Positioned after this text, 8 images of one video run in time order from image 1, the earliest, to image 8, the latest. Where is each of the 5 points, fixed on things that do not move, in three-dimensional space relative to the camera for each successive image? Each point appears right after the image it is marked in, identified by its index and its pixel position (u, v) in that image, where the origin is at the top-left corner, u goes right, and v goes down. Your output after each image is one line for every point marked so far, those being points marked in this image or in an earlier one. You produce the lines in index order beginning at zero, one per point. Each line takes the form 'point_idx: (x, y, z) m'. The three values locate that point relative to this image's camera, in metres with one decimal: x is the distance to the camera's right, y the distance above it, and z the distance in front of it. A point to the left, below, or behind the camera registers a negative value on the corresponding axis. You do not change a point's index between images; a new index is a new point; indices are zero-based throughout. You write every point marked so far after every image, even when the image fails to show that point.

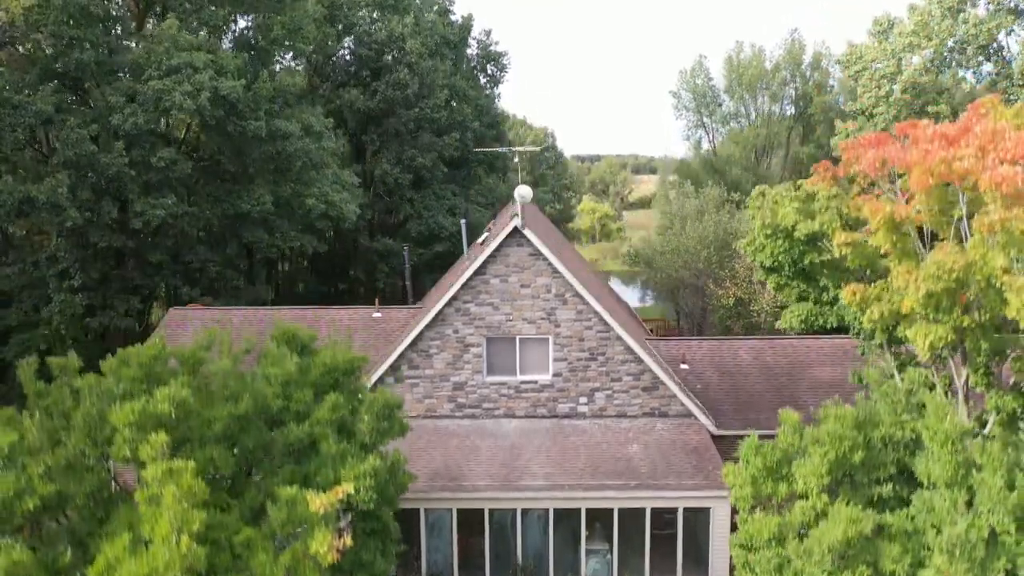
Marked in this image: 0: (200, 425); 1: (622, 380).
0: (-3.3, -1.5, +8.8) m
1: (+2.0, -1.6, +15.1) m
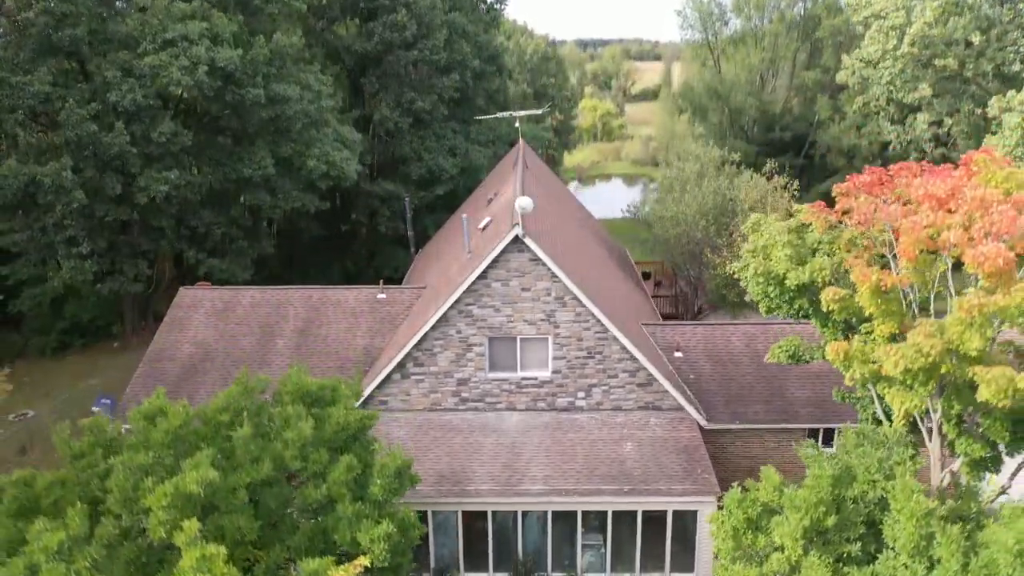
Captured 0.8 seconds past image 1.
0: (-3.3, -2.4, +9.6) m
1: (+2.1, -1.7, +15.8) m
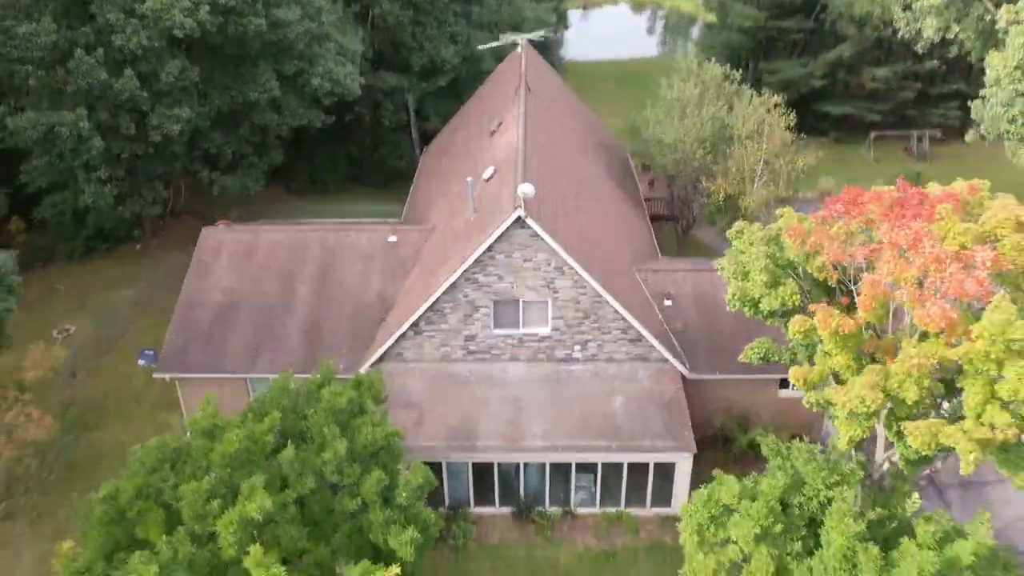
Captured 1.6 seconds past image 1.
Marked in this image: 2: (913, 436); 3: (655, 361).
0: (-3.2, -3.1, +11.6) m
1: (+2.1, -1.0, +17.5) m
2: (+5.4, -2.0, +10.9) m
3: (+3.1, -1.6, +17.7) m
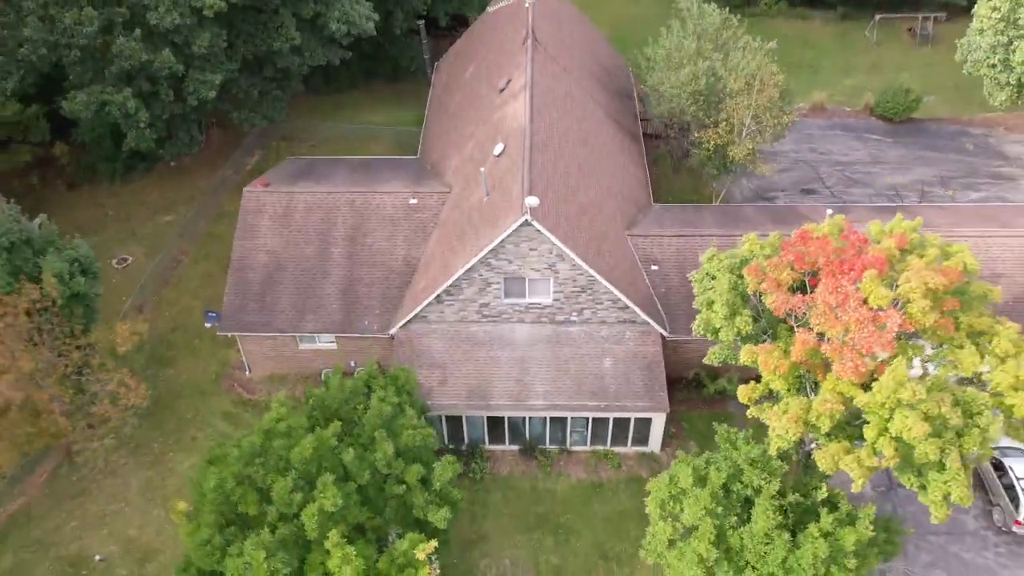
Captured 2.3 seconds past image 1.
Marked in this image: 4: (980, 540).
0: (-3.1, -3.9, +15.4) m
1: (+2.3, -0.4, +20.6) m
2: (+5.5, -3.0, +14.5) m
3: (+3.3, -1.0, +21.0) m
4: (+11.0, -5.9, +19.2) m
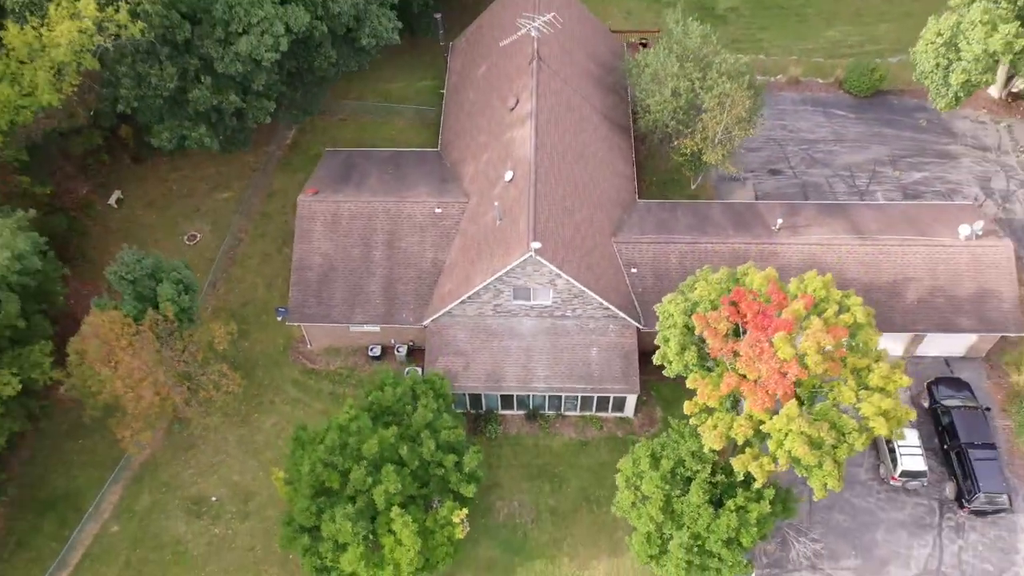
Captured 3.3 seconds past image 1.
0: (-2.9, -5.0, +21.8) m
1: (+2.6, -0.6, +26.1) m
2: (+5.7, -4.3, +20.6) m
3: (+3.5, -1.1, +26.6) m
4: (+11.2, -6.3, +25.8) m
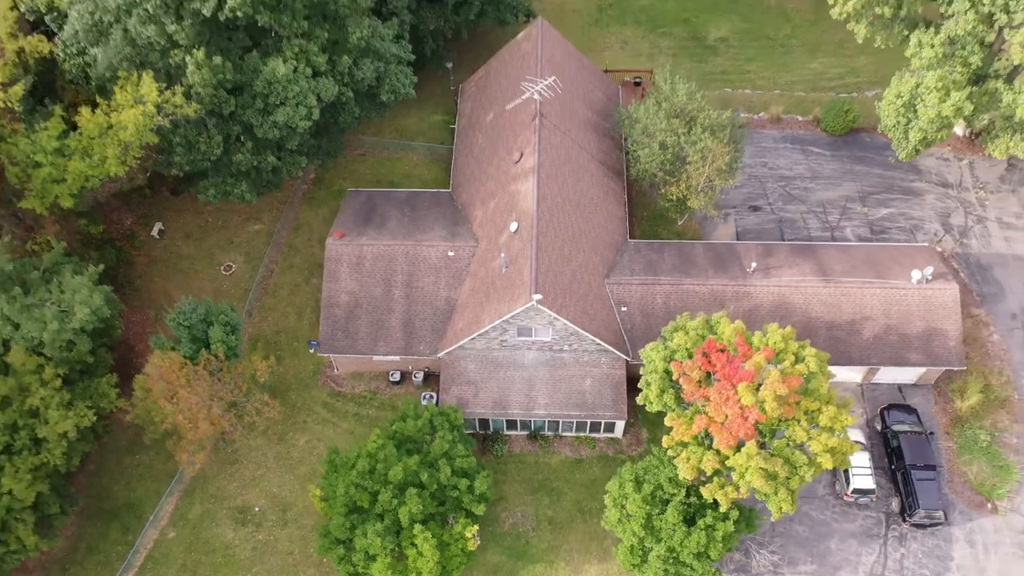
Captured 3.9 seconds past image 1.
0: (-2.8, -6.6, +25.6) m
1: (+2.7, -2.0, +29.8) m
2: (+5.8, -6.0, +24.4) m
3: (+3.7, -2.5, +30.3) m
4: (+11.3, -7.7, +29.7) m
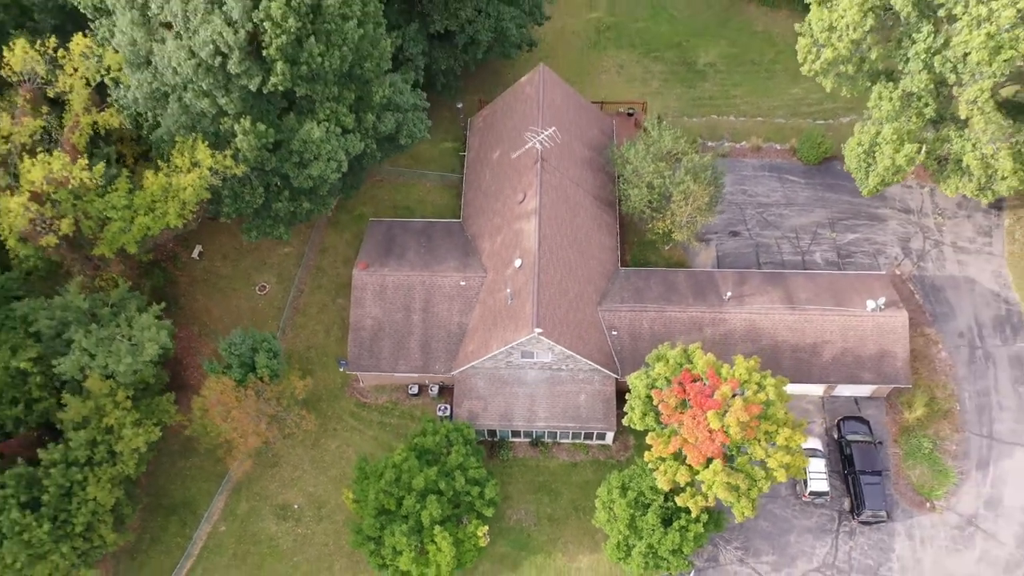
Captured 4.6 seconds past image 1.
0: (-2.6, -8.0, +30.3) m
1: (+2.9, -3.2, +34.3) m
2: (+6.0, -7.4, +29.0) m
3: (+3.9, -3.6, +34.7) m
4: (+11.5, -8.9, +34.4) m
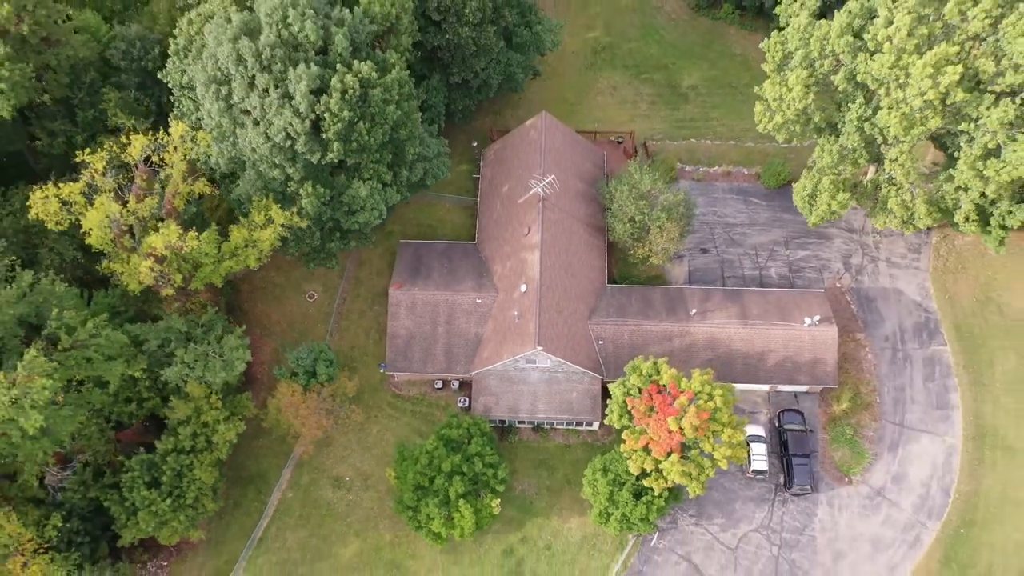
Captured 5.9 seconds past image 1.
0: (-2.3, -9.3, +39.4) m
1: (+3.2, -4.2, +42.9) m
2: (+6.3, -8.9, +38.0) m
3: (+4.2, -4.6, +43.4) m
4: (+11.8, -10.0, +43.5) m
